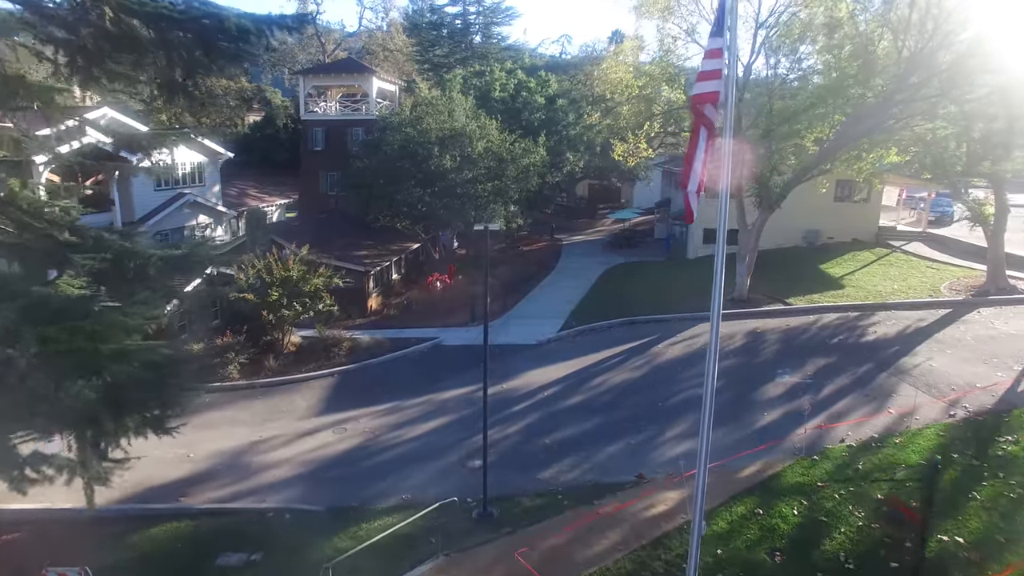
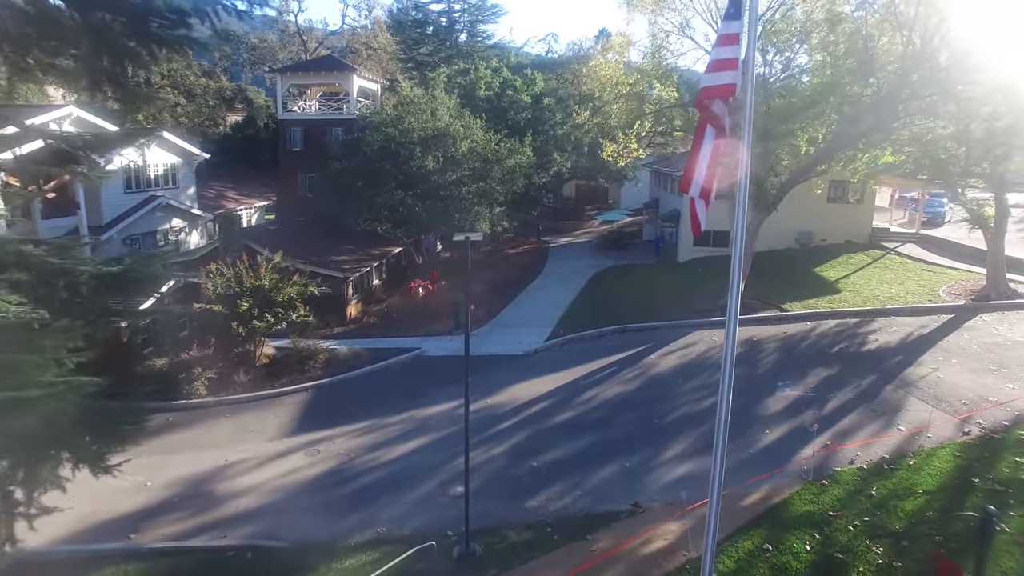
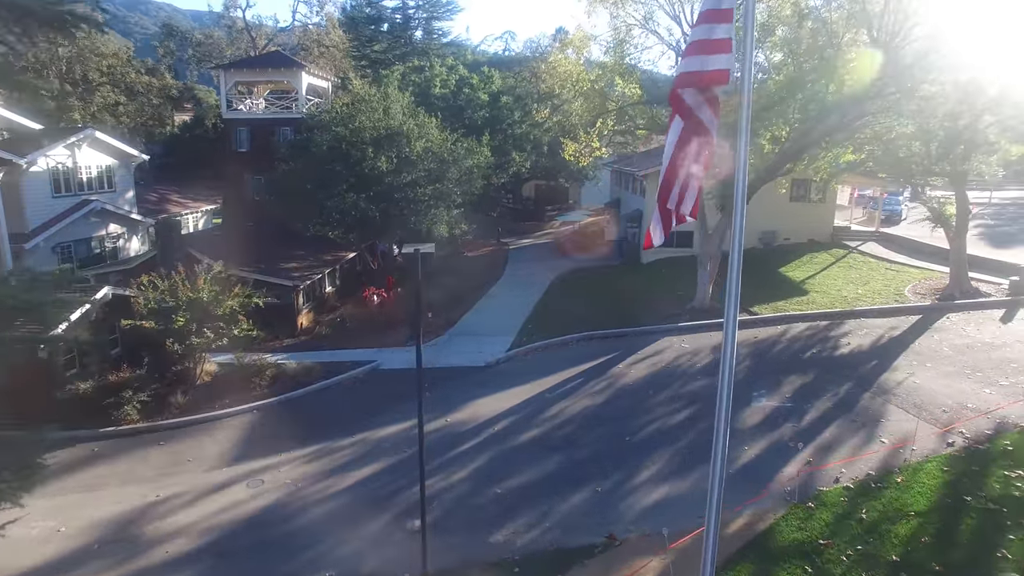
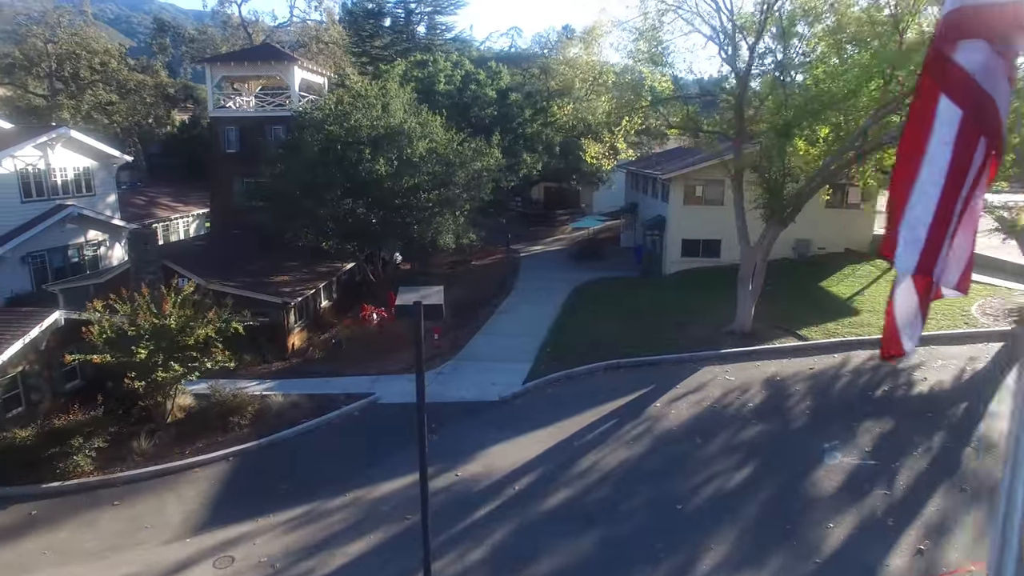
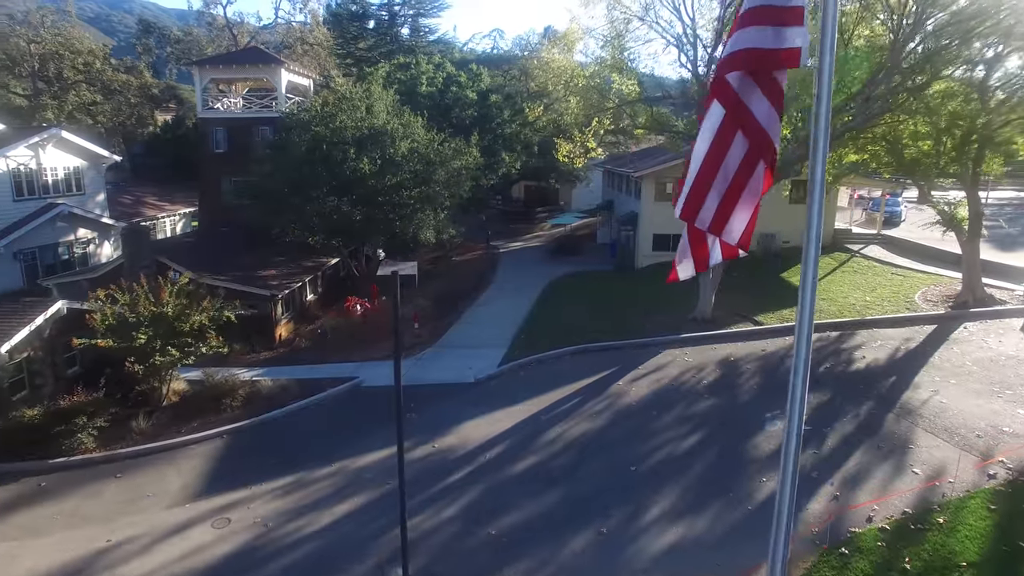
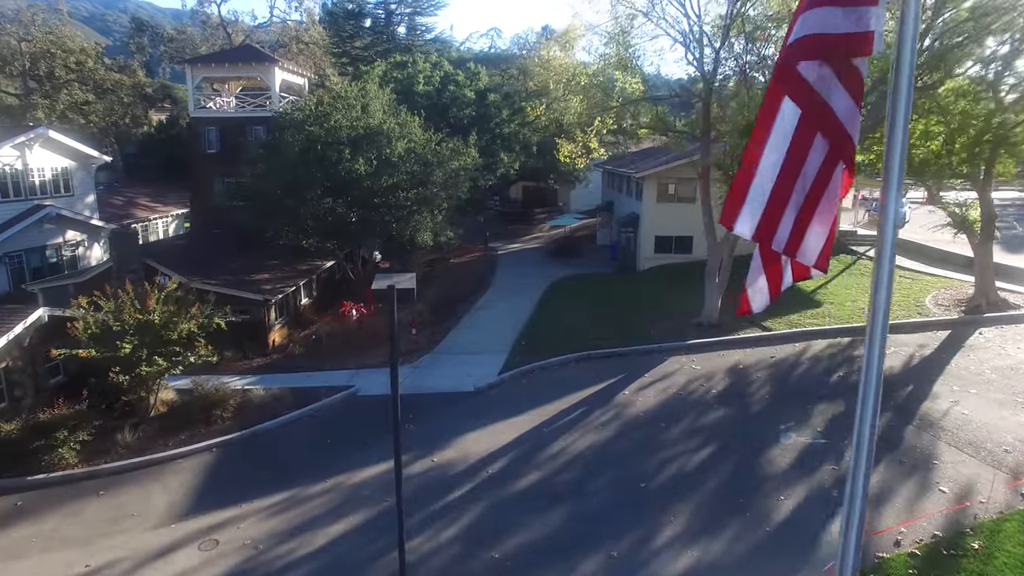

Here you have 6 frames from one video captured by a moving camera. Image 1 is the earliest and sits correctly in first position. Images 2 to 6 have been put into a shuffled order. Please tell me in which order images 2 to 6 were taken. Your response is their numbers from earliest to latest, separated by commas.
2, 3, 5, 6, 4
